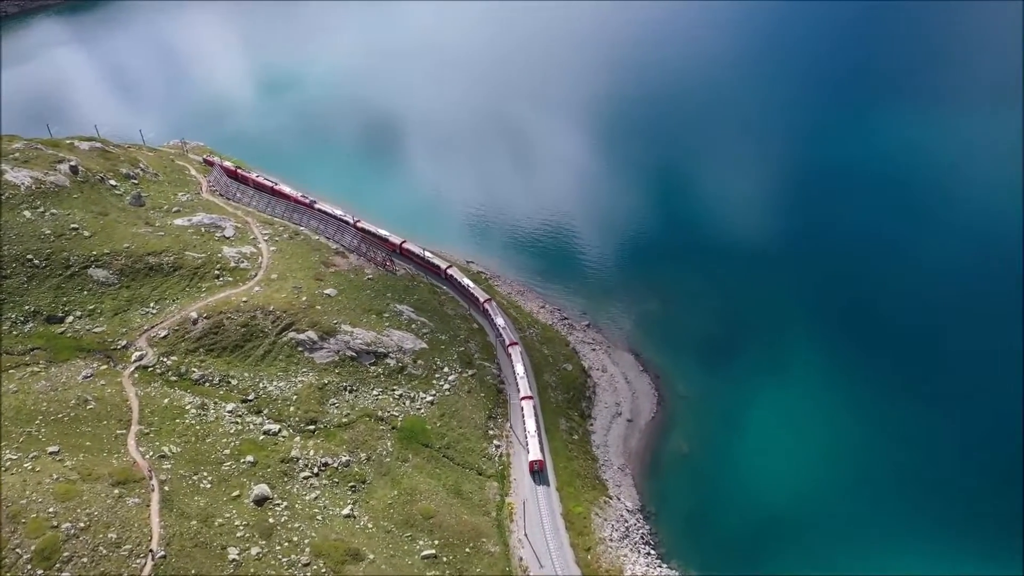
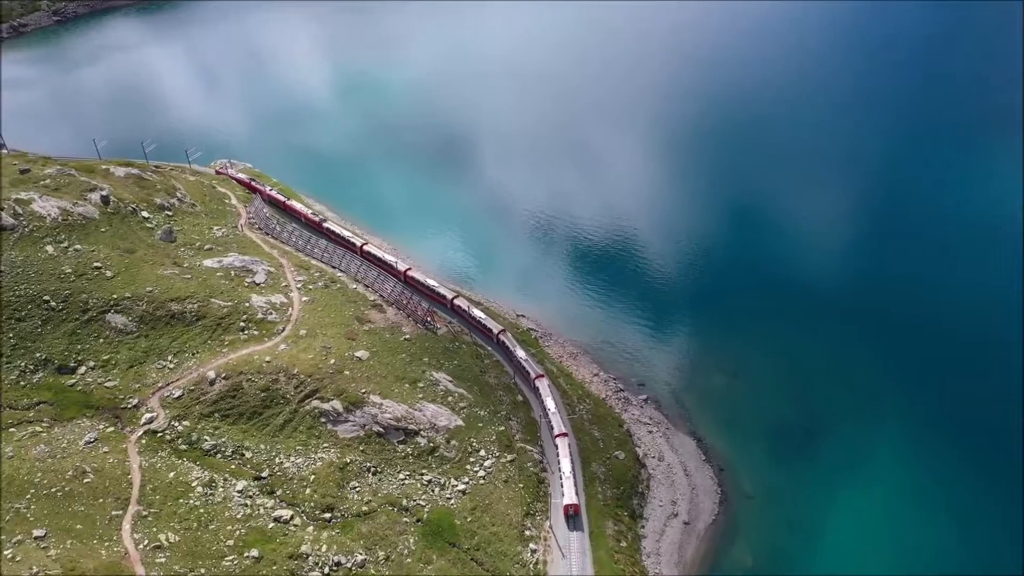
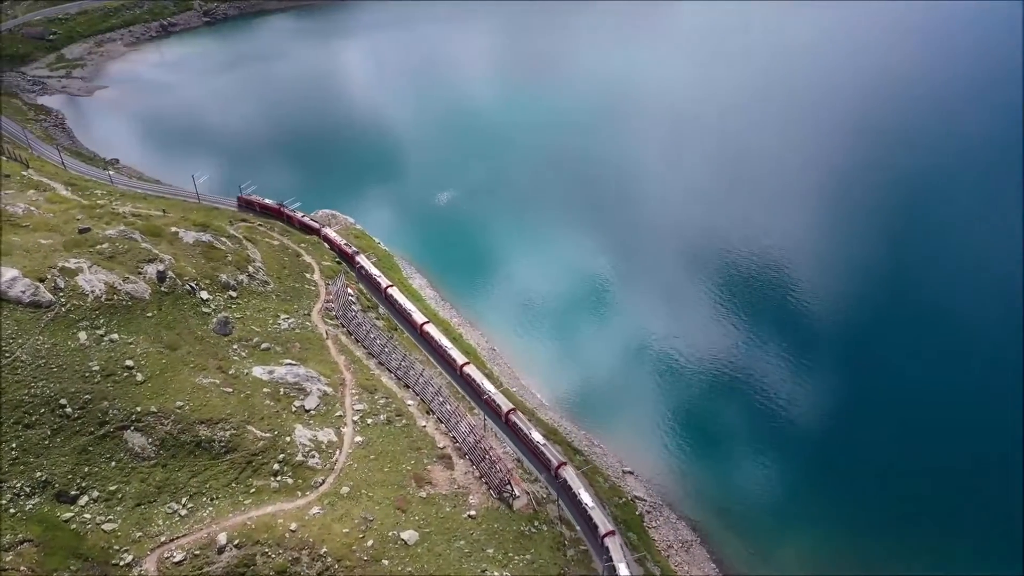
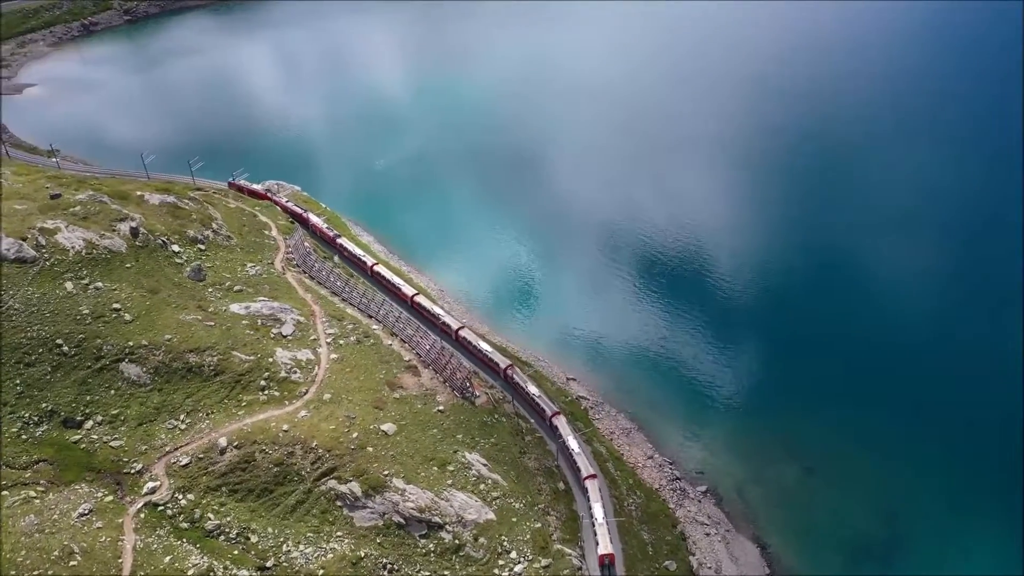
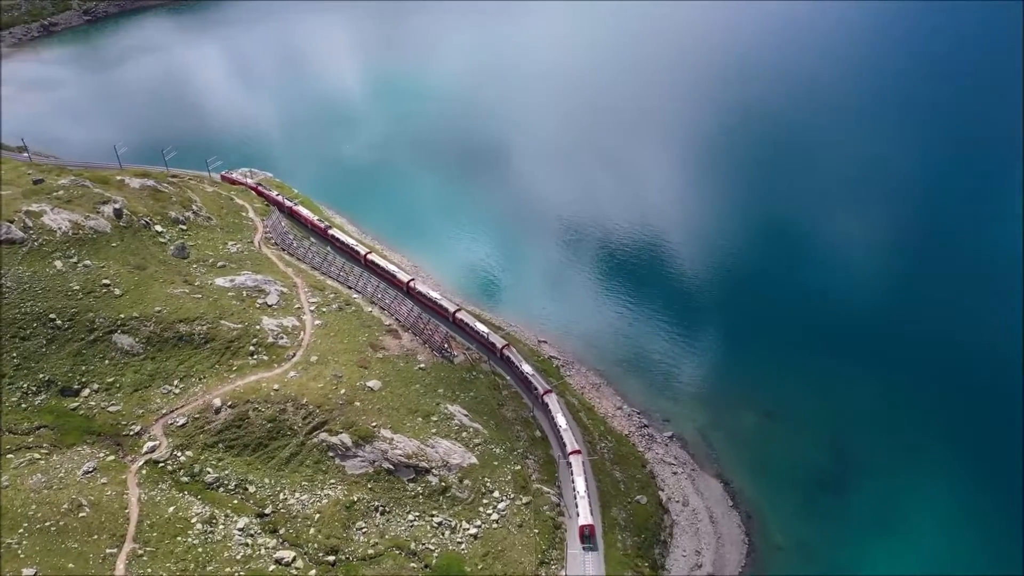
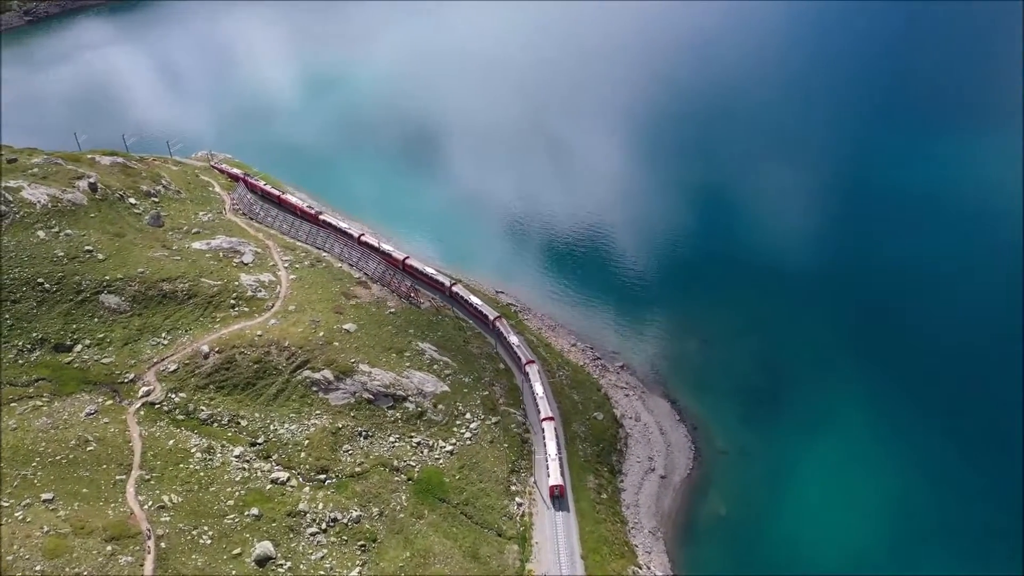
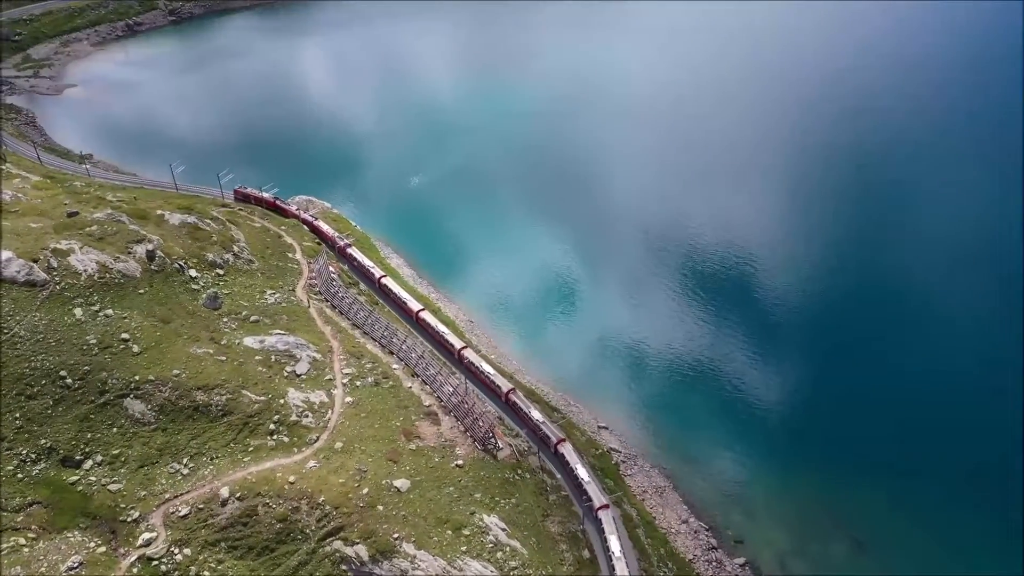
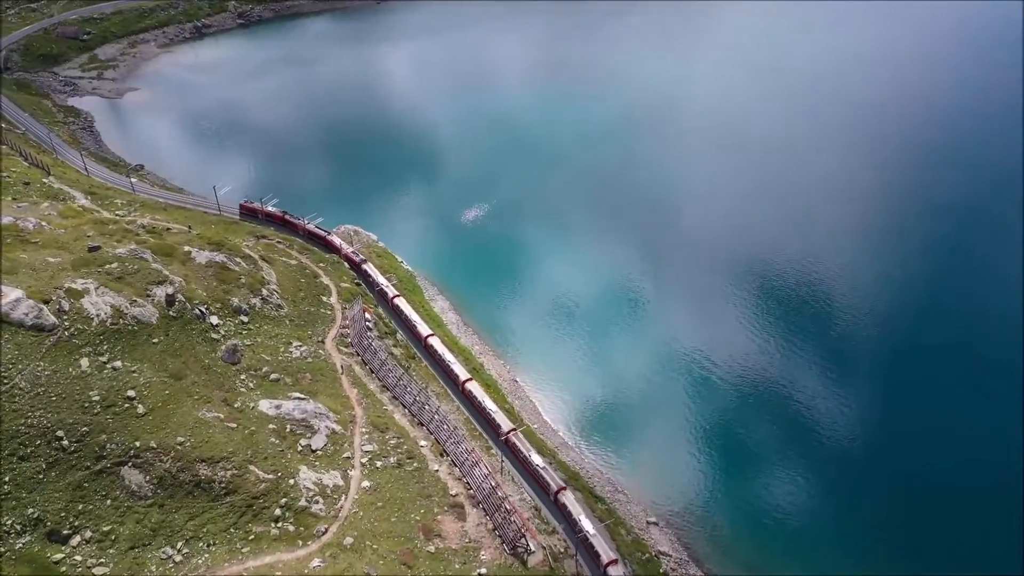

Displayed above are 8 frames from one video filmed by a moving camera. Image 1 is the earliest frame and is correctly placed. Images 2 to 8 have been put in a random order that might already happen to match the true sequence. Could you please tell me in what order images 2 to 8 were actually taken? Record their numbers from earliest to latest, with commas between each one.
6, 2, 5, 4, 7, 3, 8
